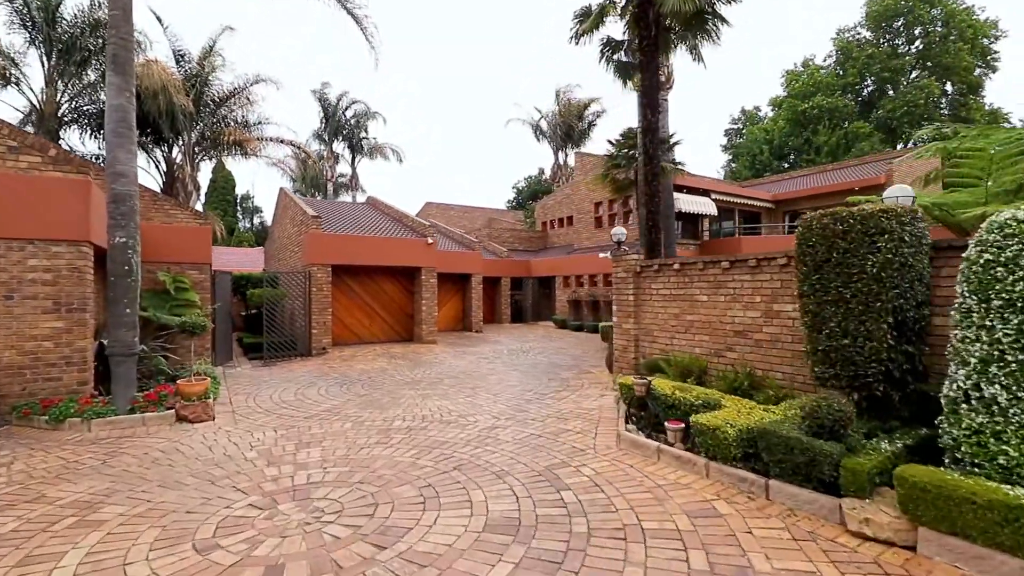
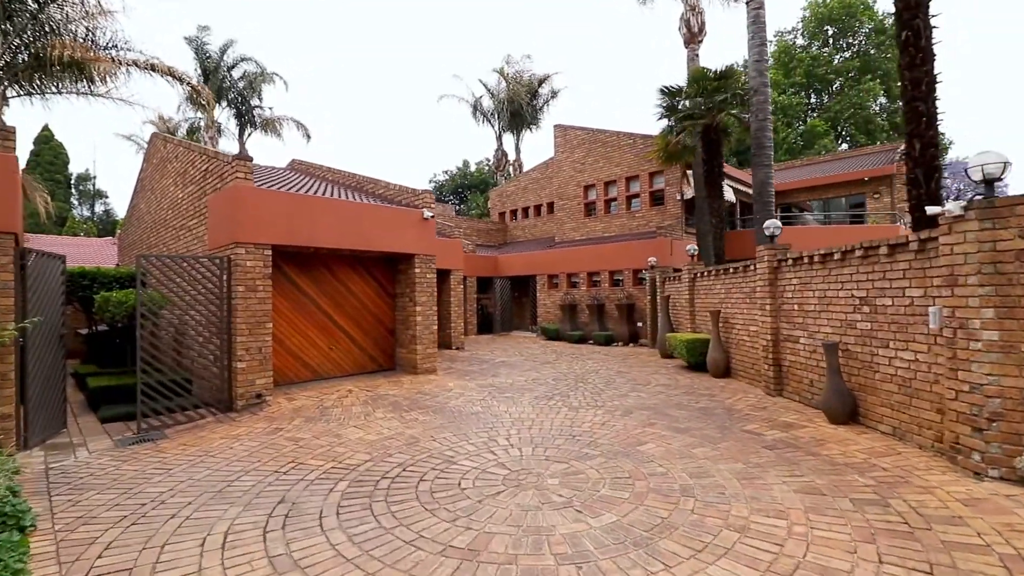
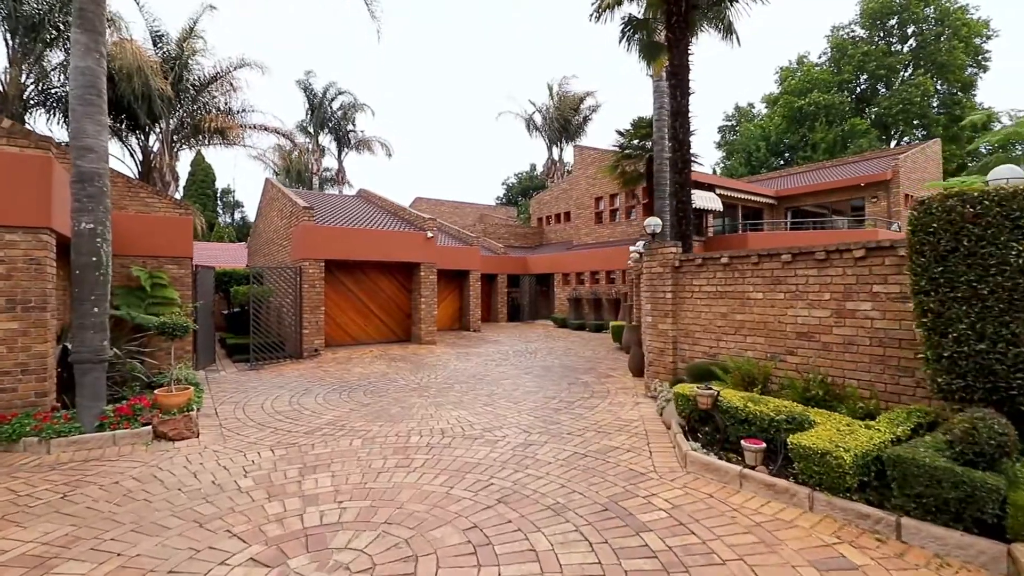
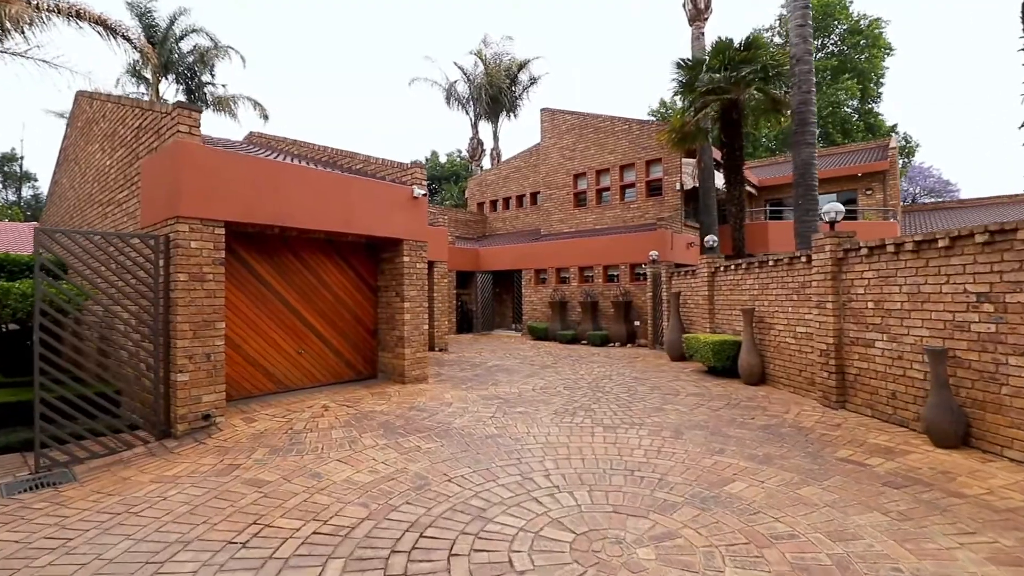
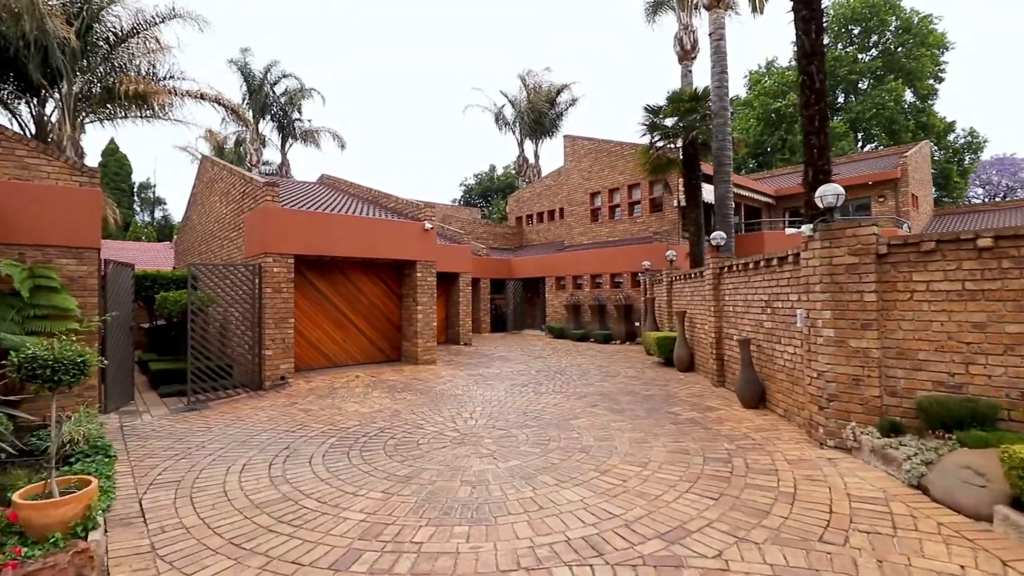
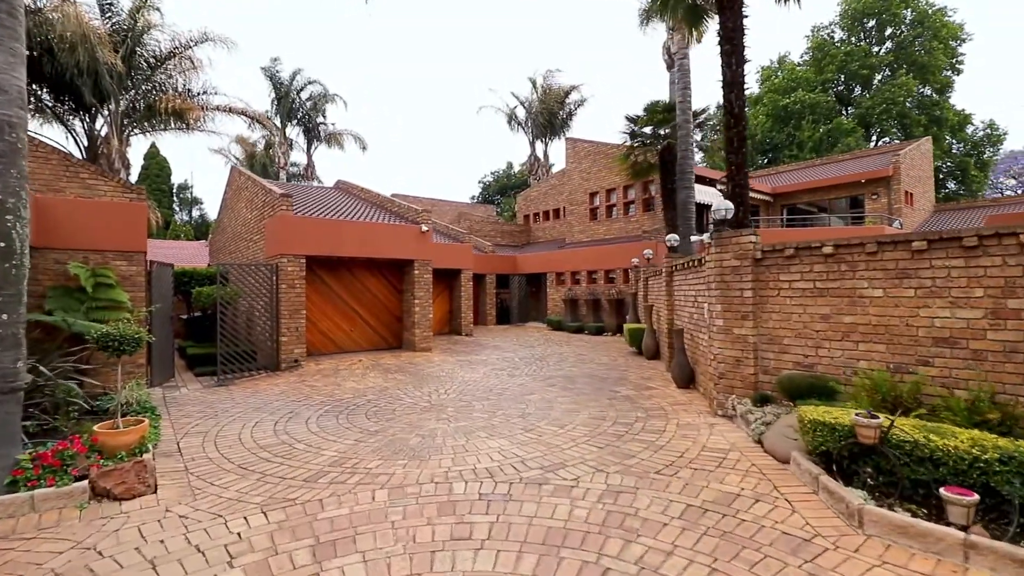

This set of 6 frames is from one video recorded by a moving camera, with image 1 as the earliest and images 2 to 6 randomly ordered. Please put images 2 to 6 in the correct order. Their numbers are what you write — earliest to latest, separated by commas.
3, 6, 5, 2, 4
